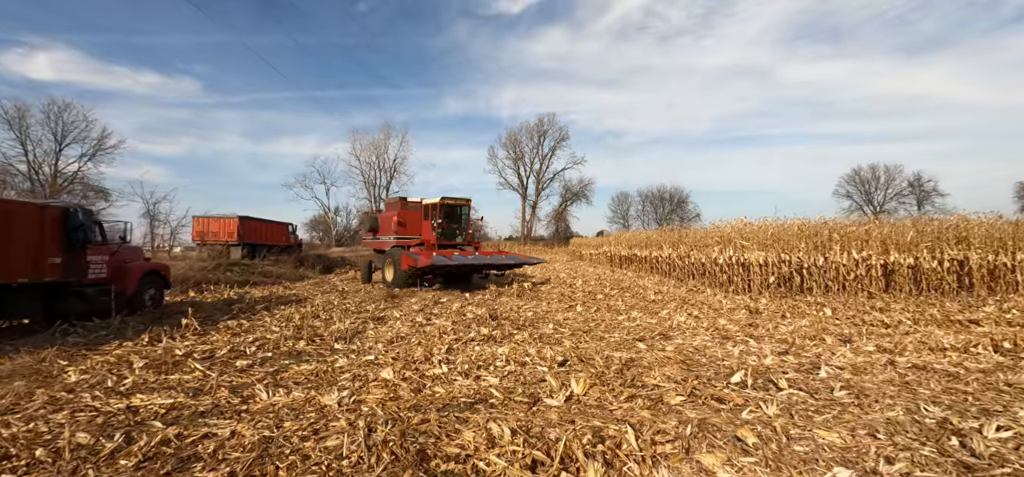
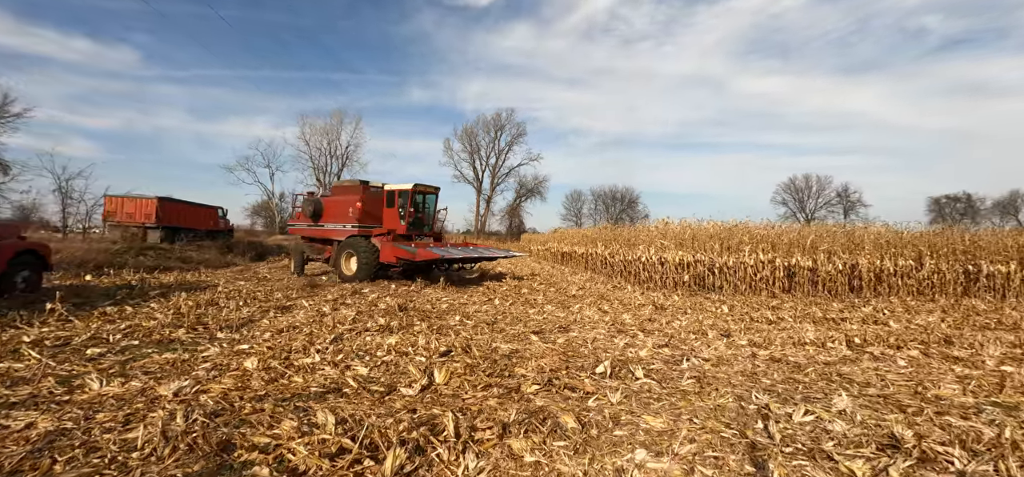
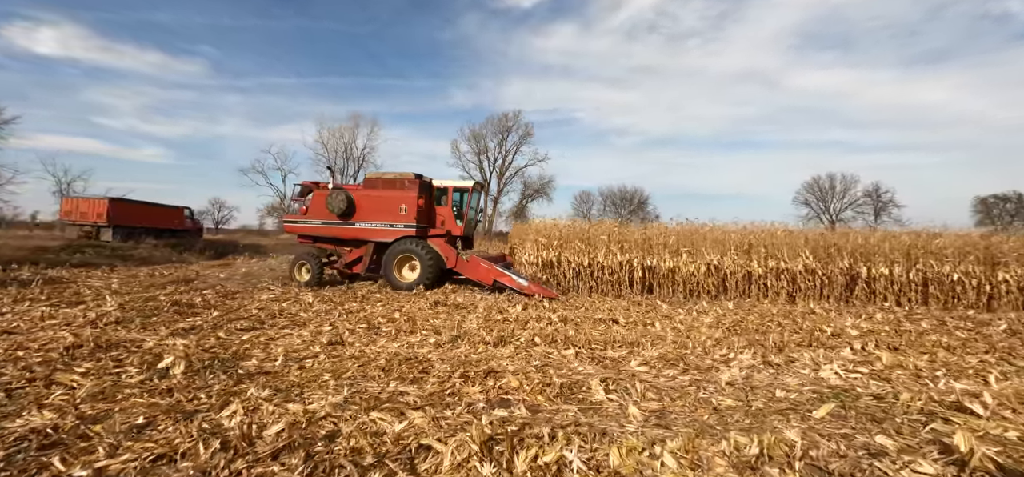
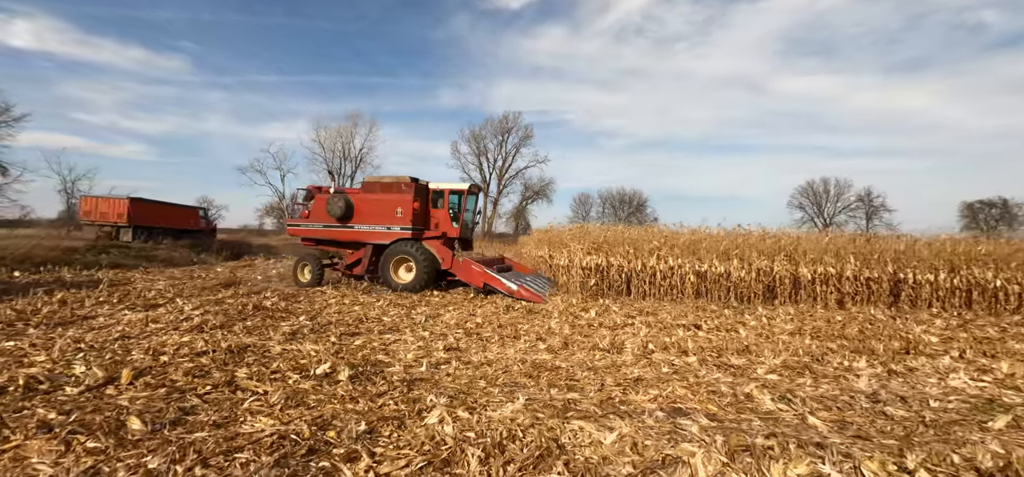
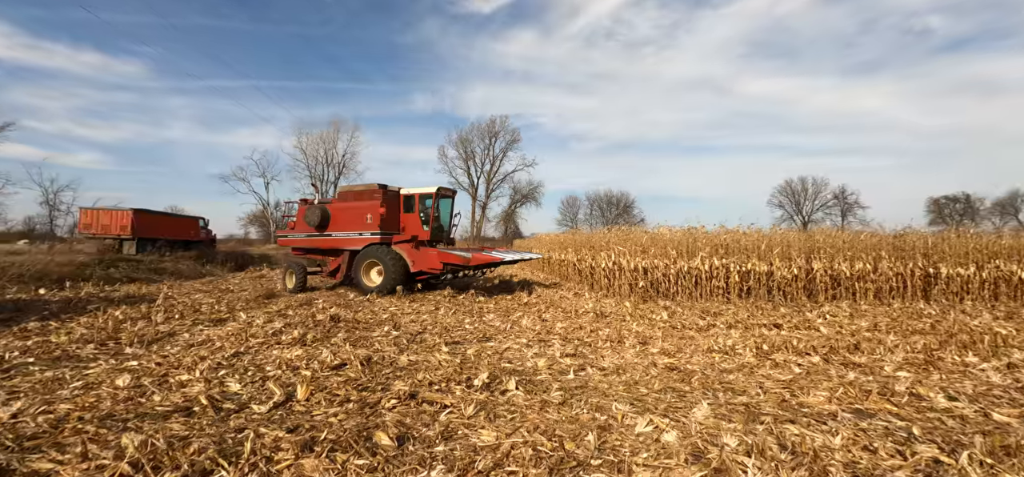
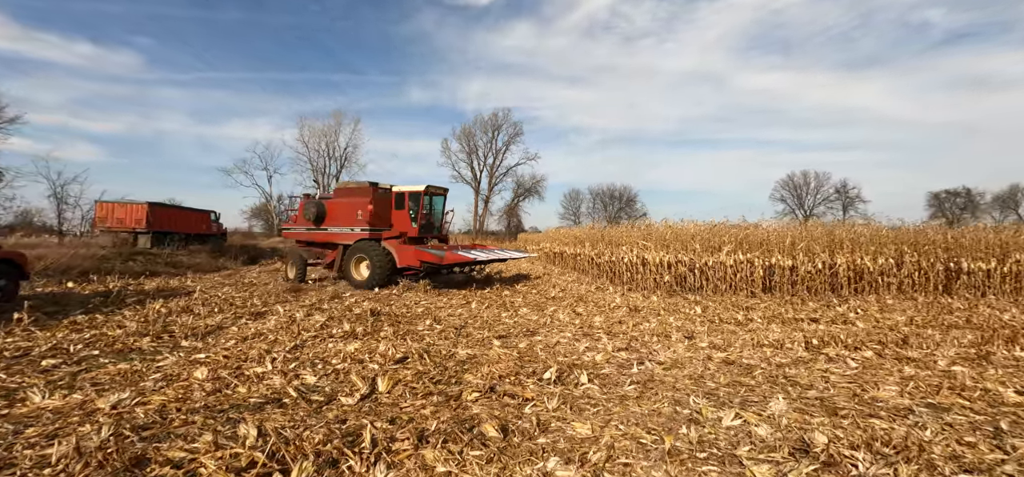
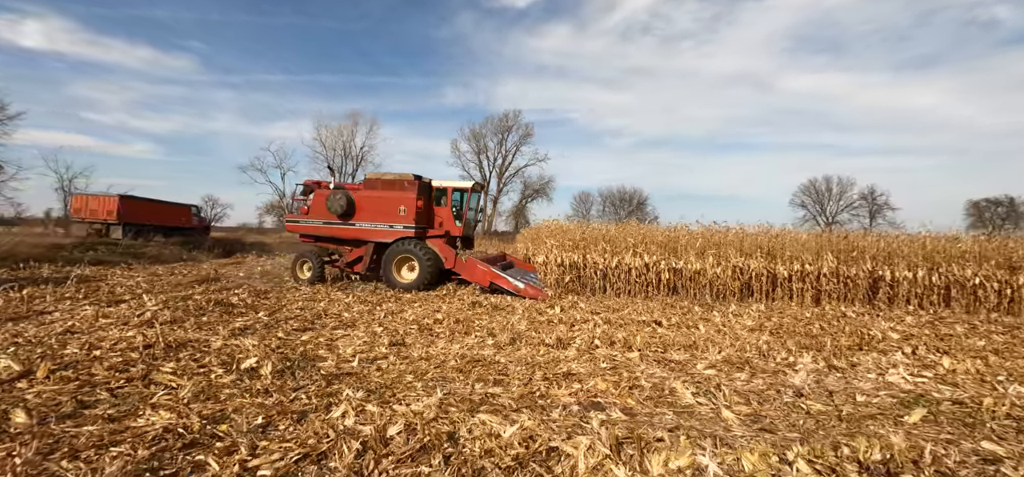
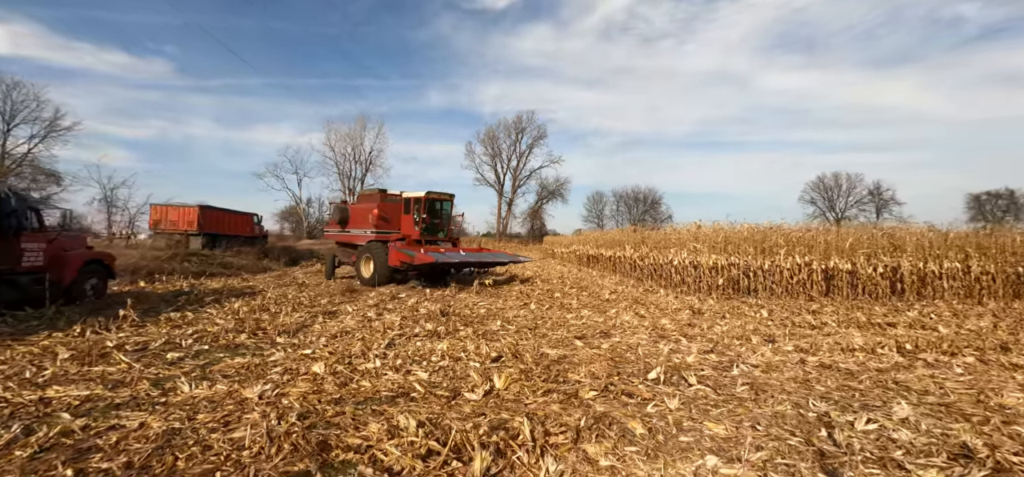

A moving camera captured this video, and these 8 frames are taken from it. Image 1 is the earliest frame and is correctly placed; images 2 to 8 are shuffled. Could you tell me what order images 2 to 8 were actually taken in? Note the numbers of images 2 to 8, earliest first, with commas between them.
8, 2, 6, 5, 4, 7, 3
